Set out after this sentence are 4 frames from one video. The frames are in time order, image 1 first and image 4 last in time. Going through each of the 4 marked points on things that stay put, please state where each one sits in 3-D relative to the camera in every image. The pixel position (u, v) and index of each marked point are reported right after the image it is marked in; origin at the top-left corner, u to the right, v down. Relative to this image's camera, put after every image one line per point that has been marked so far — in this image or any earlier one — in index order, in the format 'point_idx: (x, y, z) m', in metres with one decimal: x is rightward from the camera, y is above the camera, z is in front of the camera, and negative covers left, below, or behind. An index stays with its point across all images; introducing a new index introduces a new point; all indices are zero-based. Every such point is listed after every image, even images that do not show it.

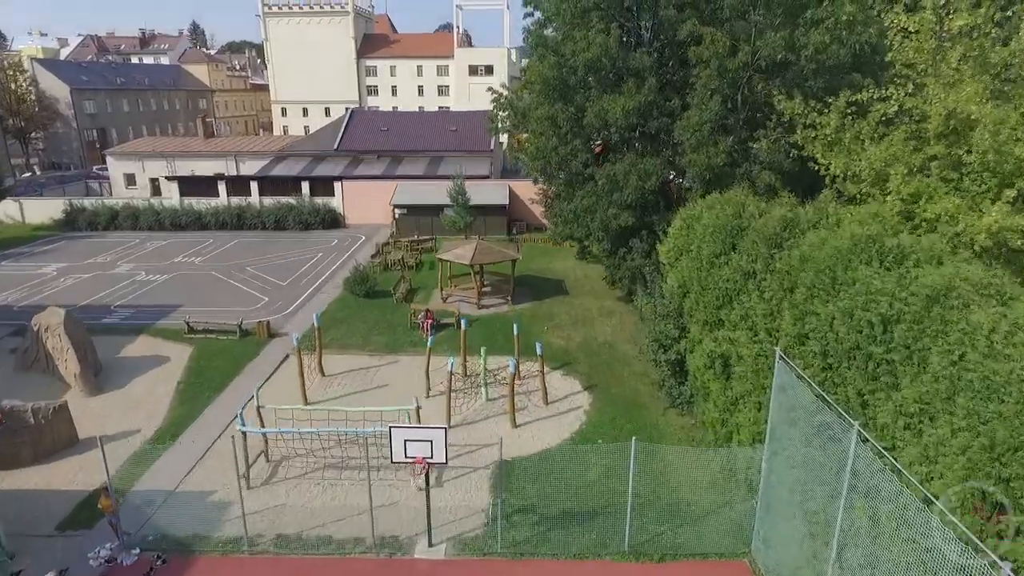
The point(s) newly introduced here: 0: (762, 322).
0: (+4.0, -0.6, +10.1) m
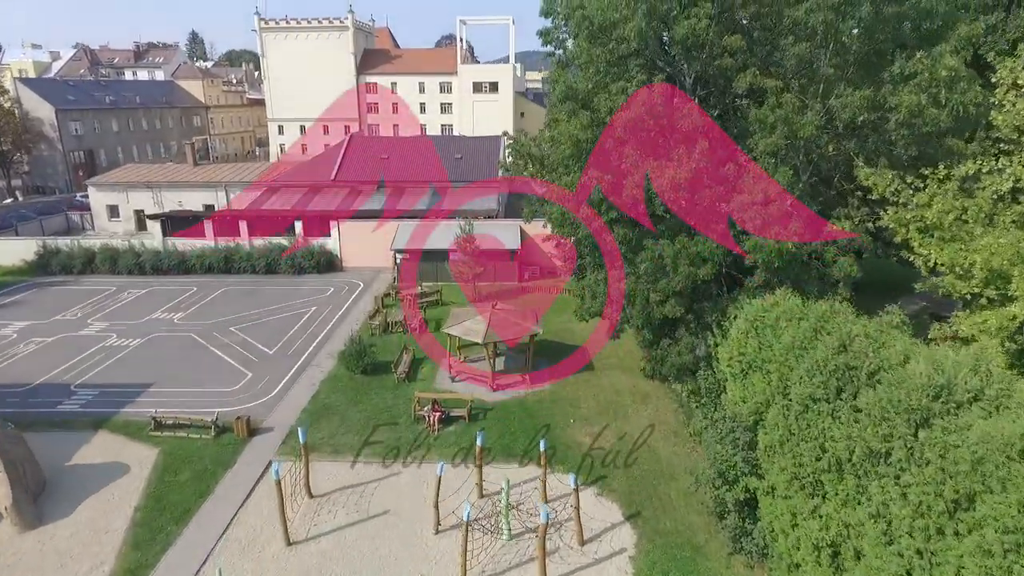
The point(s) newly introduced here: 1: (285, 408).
0: (+4.6, -2.8, +7.2) m
1: (-6.5, -3.4, +17.9) m
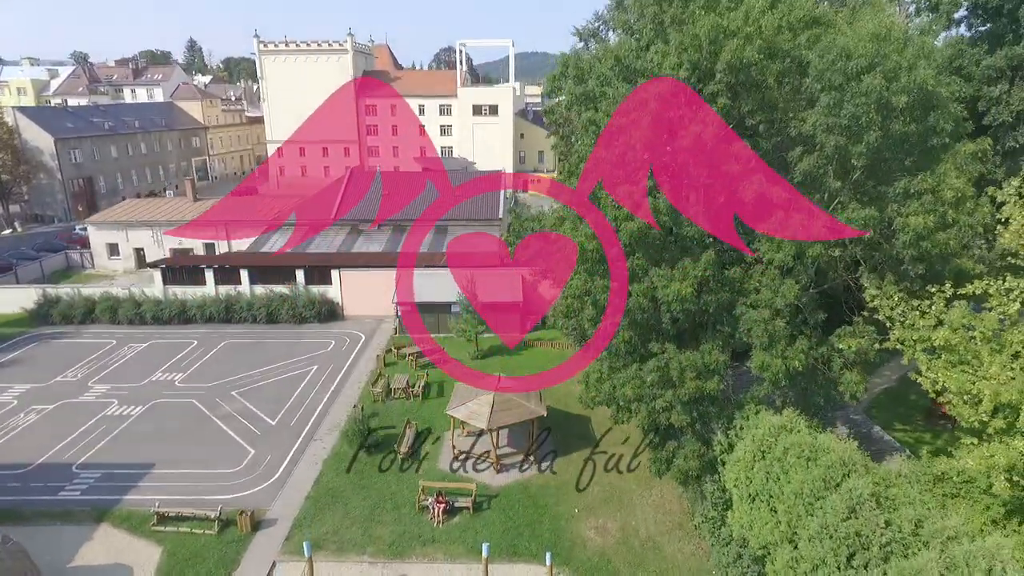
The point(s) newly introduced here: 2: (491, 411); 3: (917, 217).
0: (+4.7, -5.3, +7.2) m
1: (-6.3, -5.9, +17.8) m
2: (-0.6, -3.6, +18.6) m
3: (+7.9, +1.4, +12.3) m
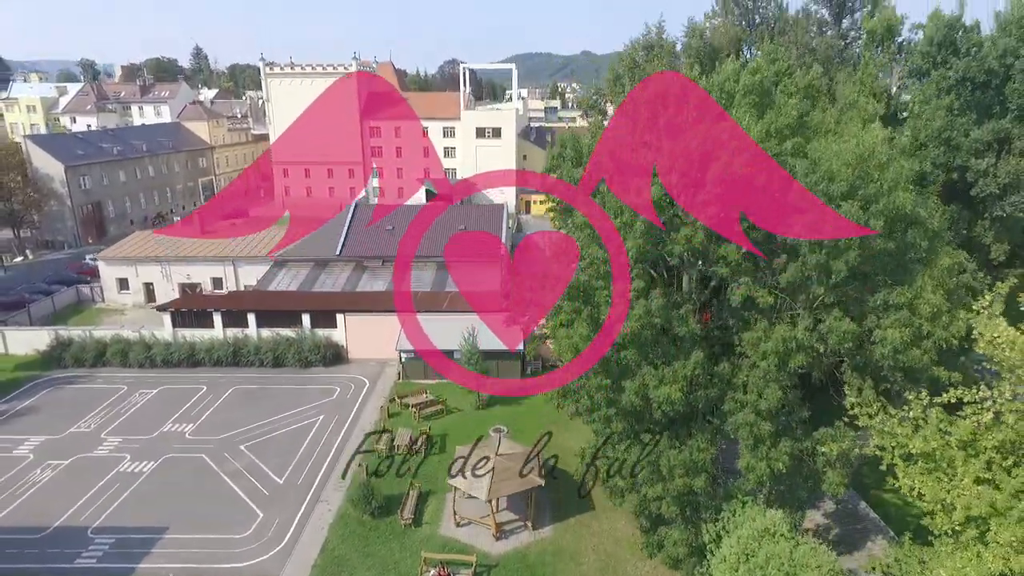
0: (+4.6, -7.5, +7.9) m
1: (-6.4, -8.1, +18.6) m
2: (-0.7, -5.9, +19.3) m
3: (+7.9, -0.9, +13.0) m
